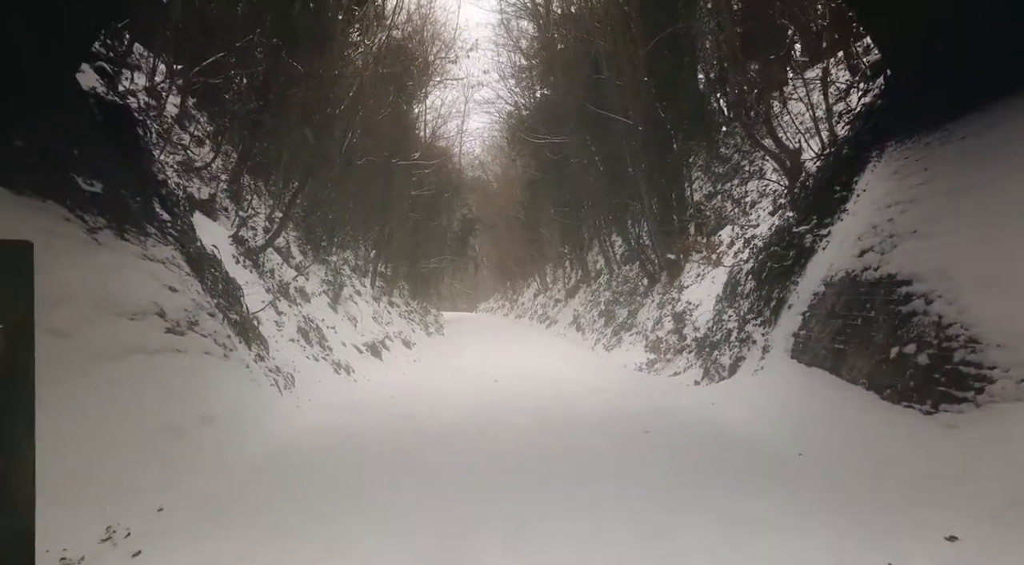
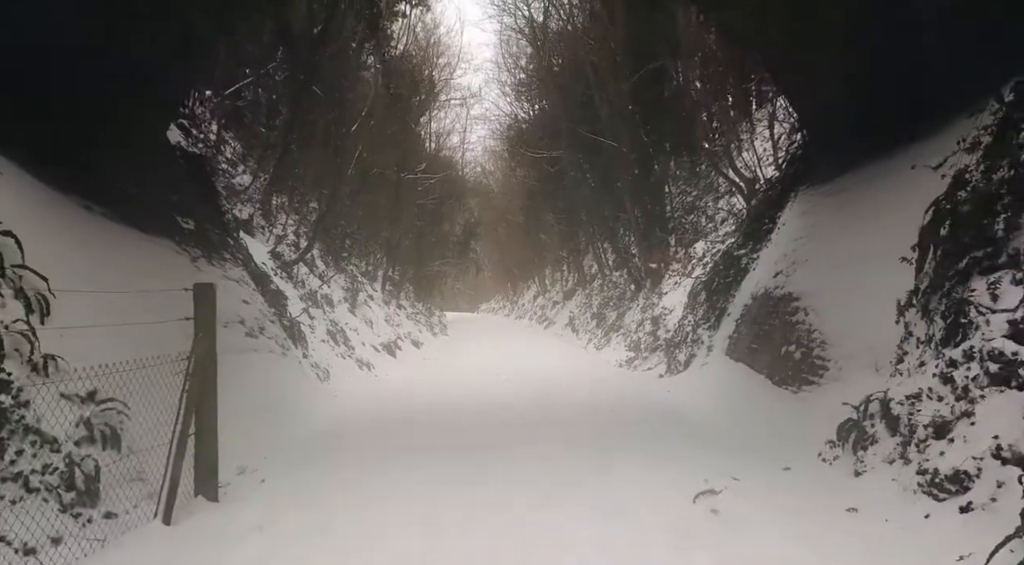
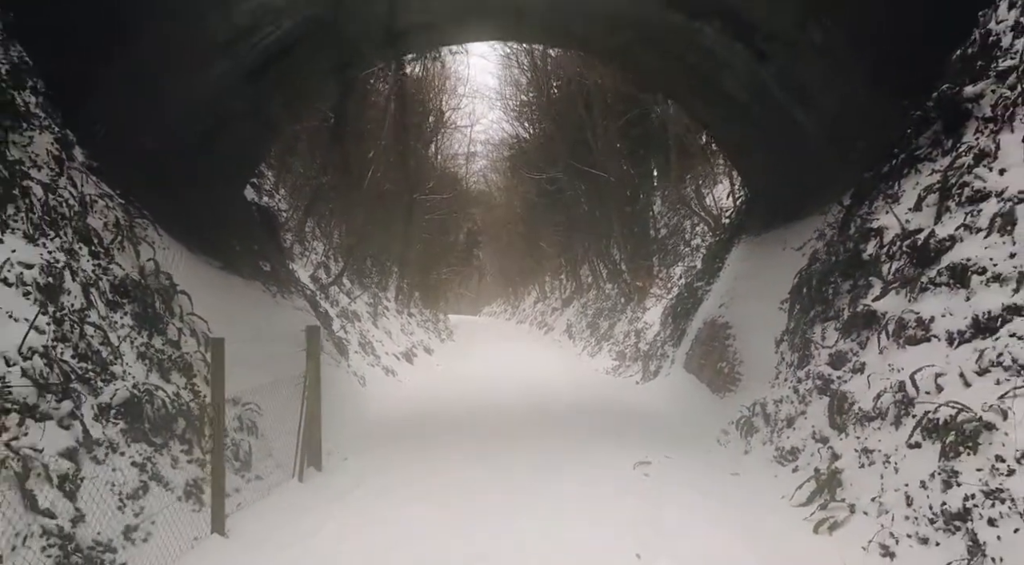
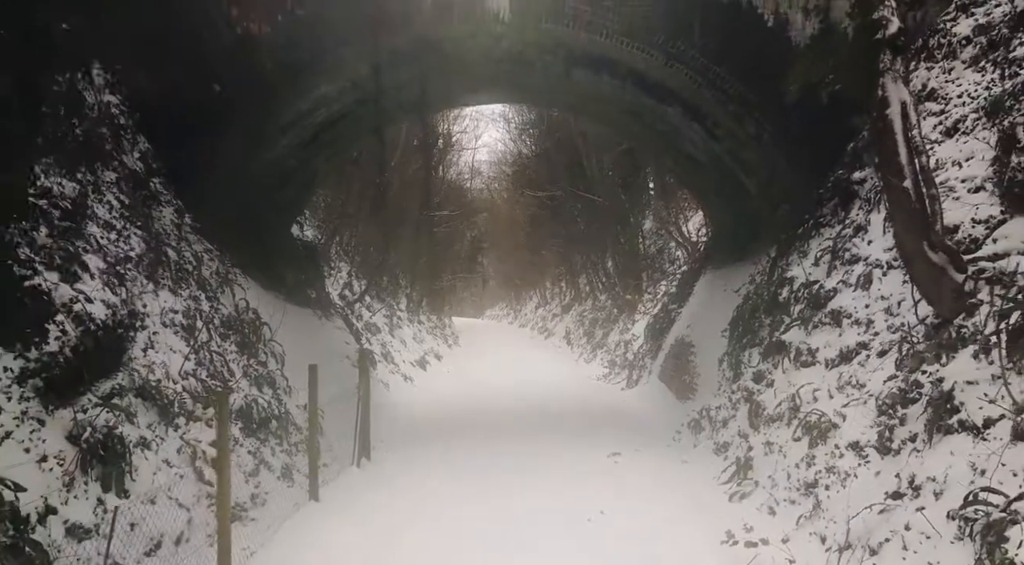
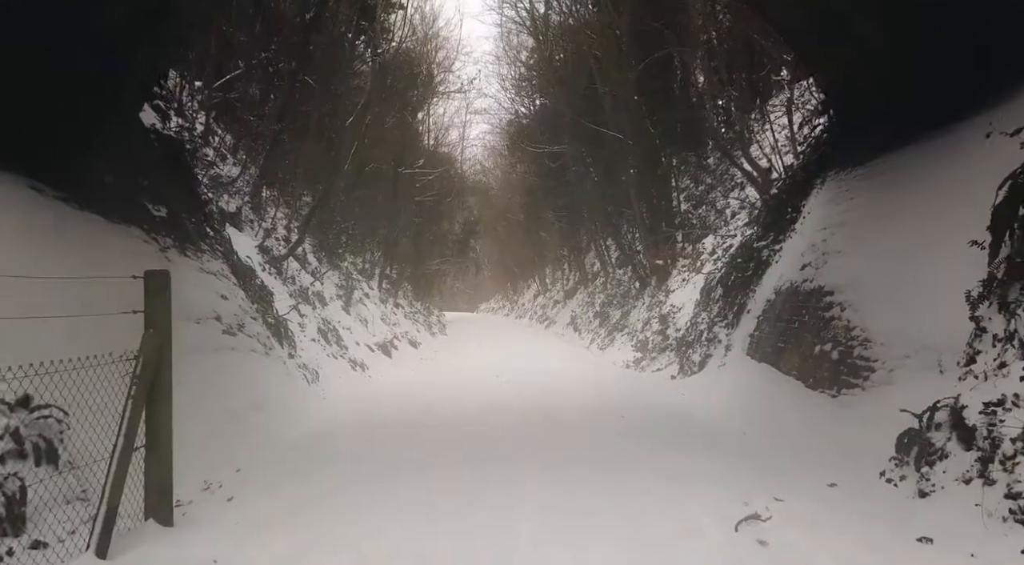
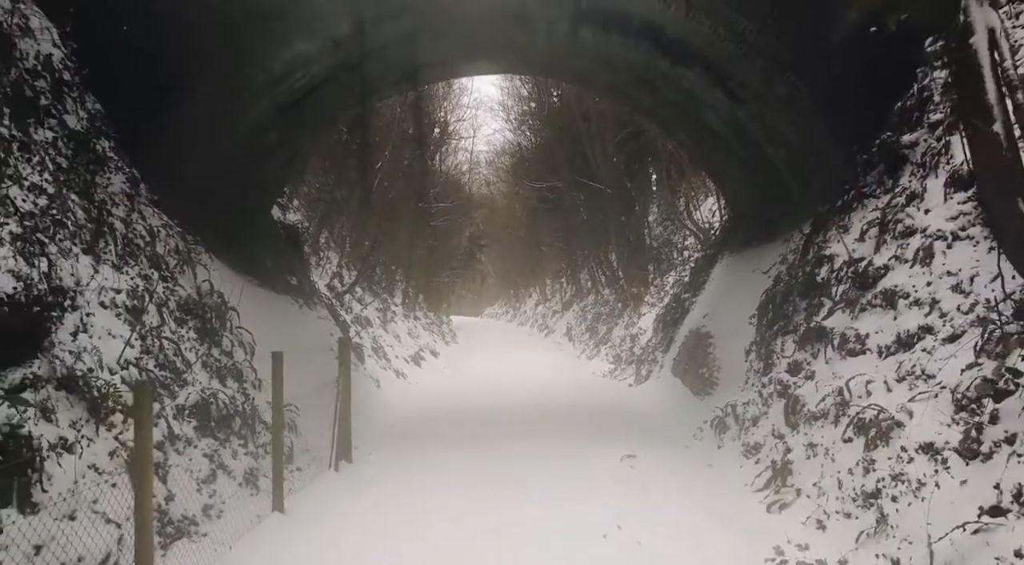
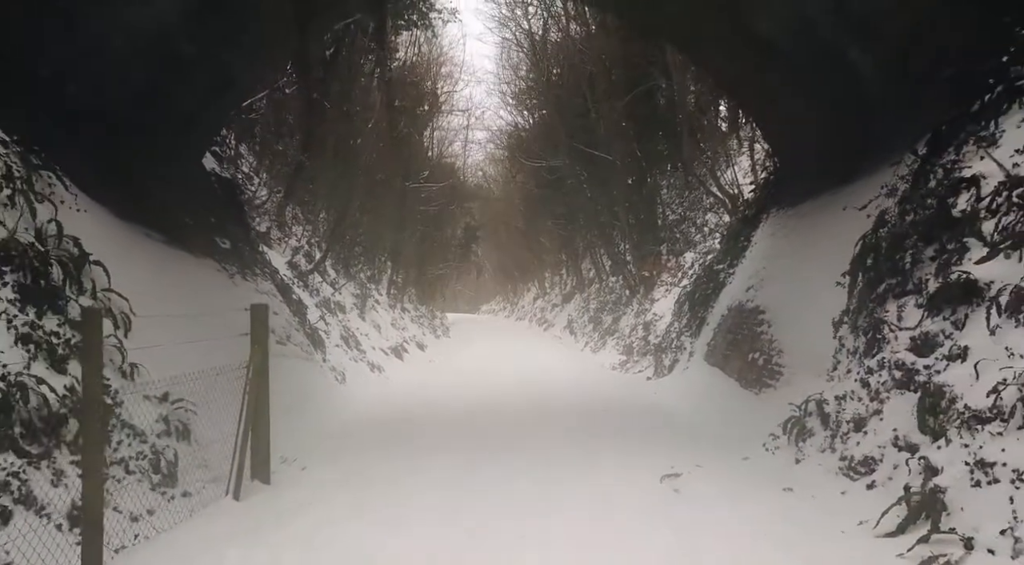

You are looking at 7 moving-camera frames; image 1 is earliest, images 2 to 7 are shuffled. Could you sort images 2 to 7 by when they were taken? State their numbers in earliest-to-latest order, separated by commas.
5, 2, 7, 3, 6, 4
